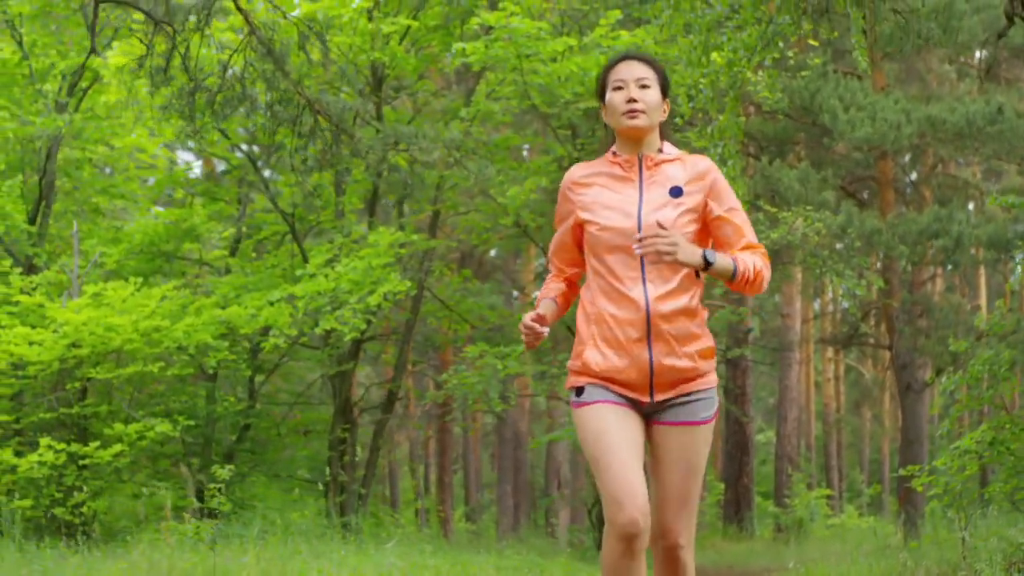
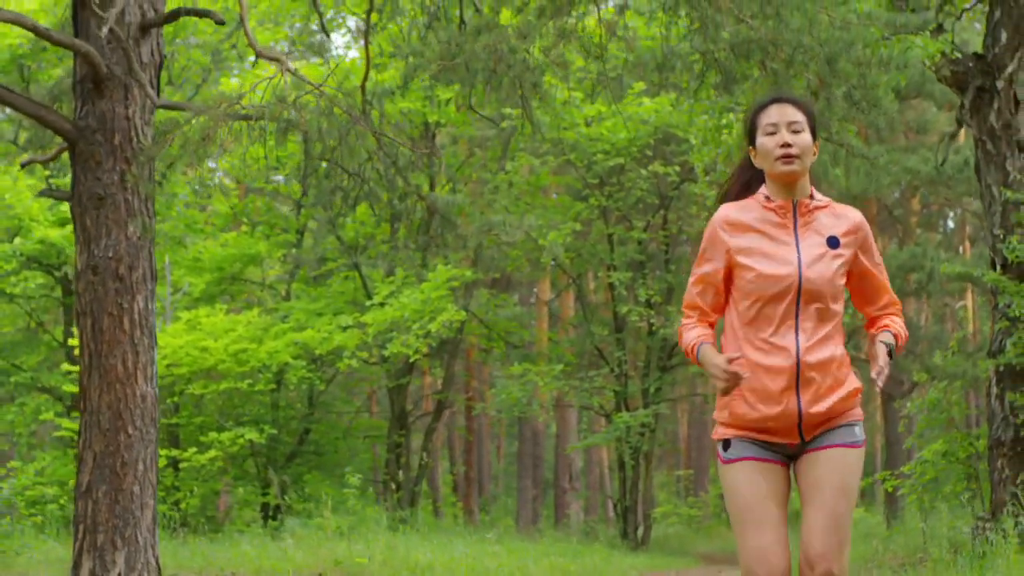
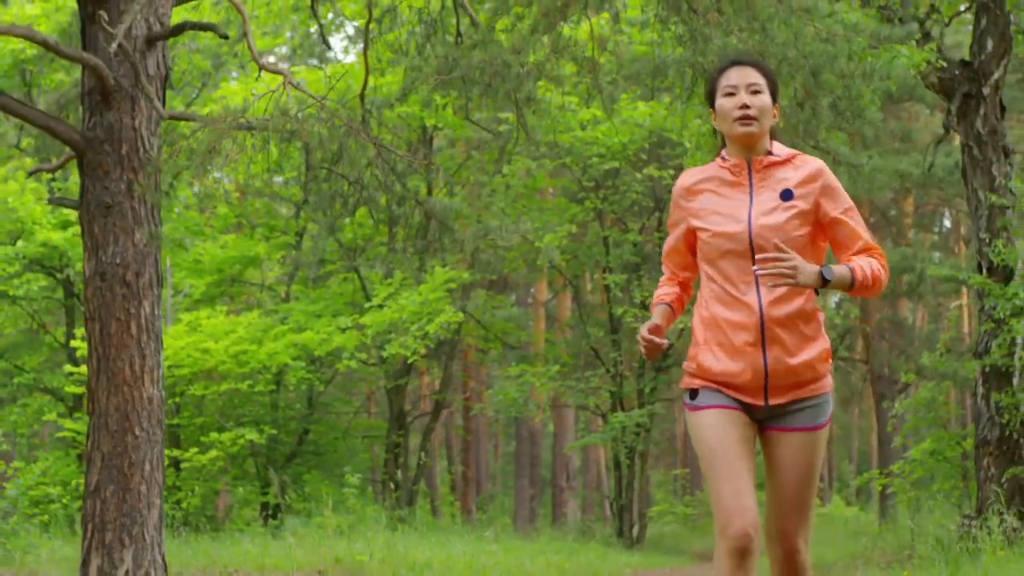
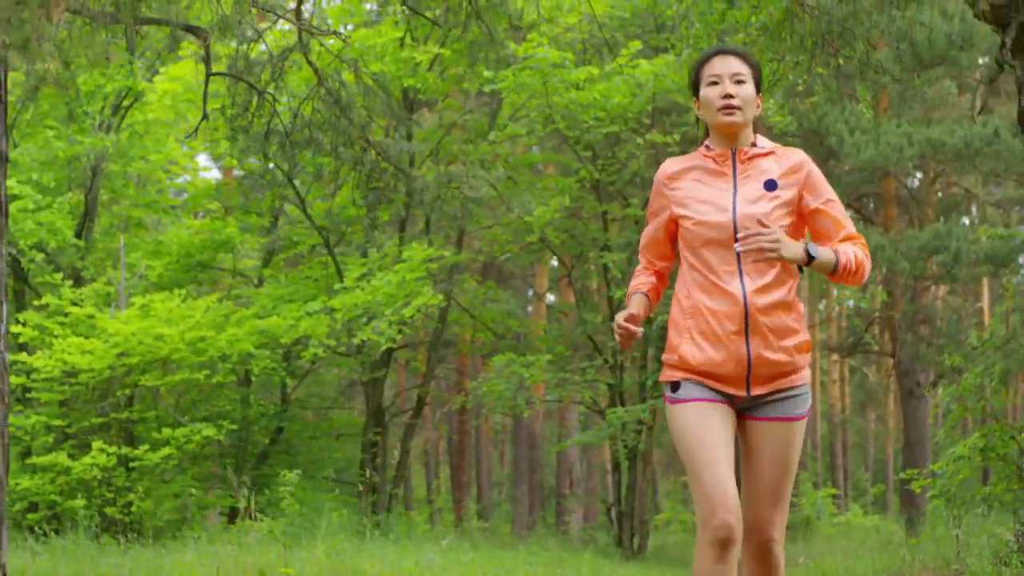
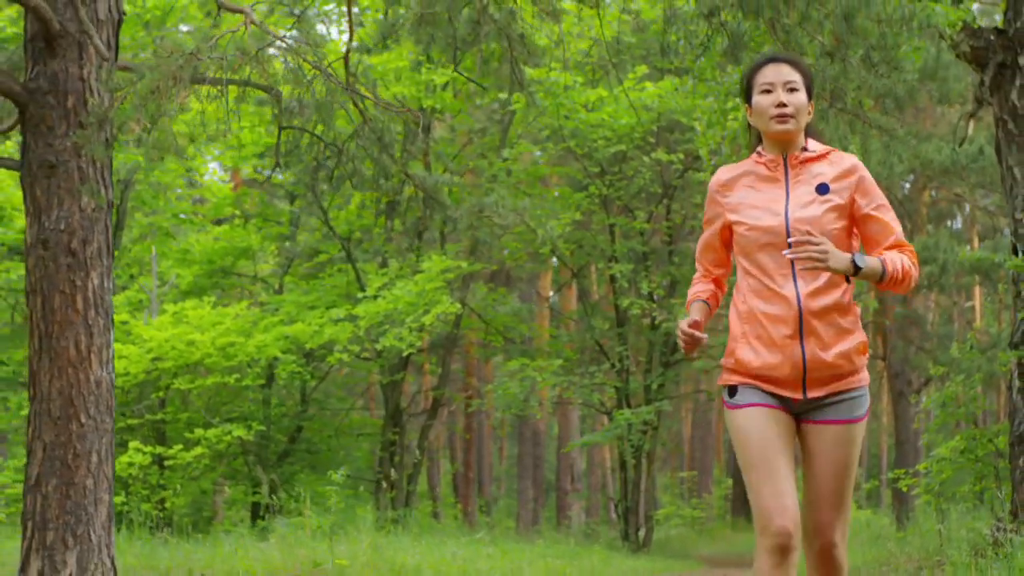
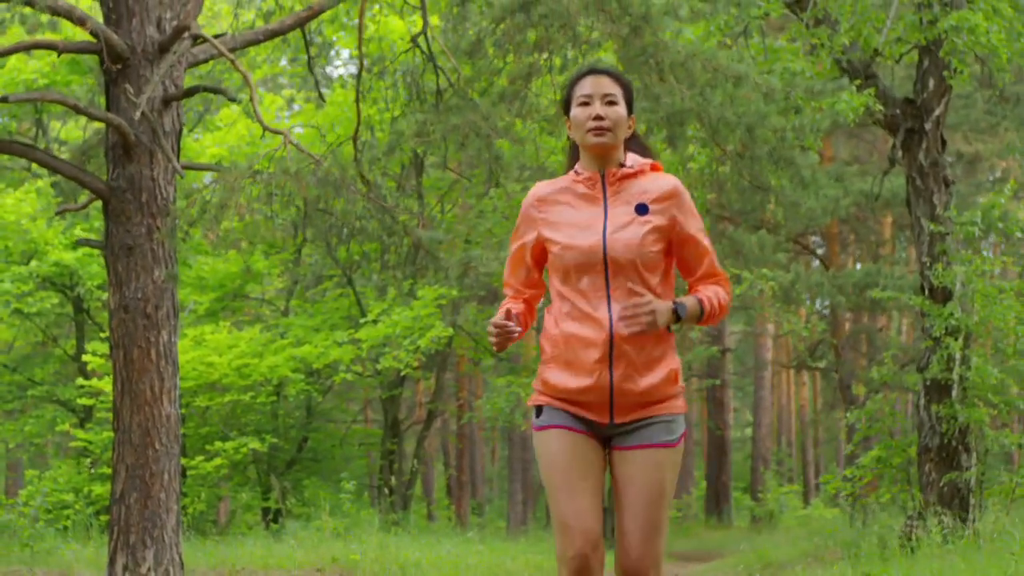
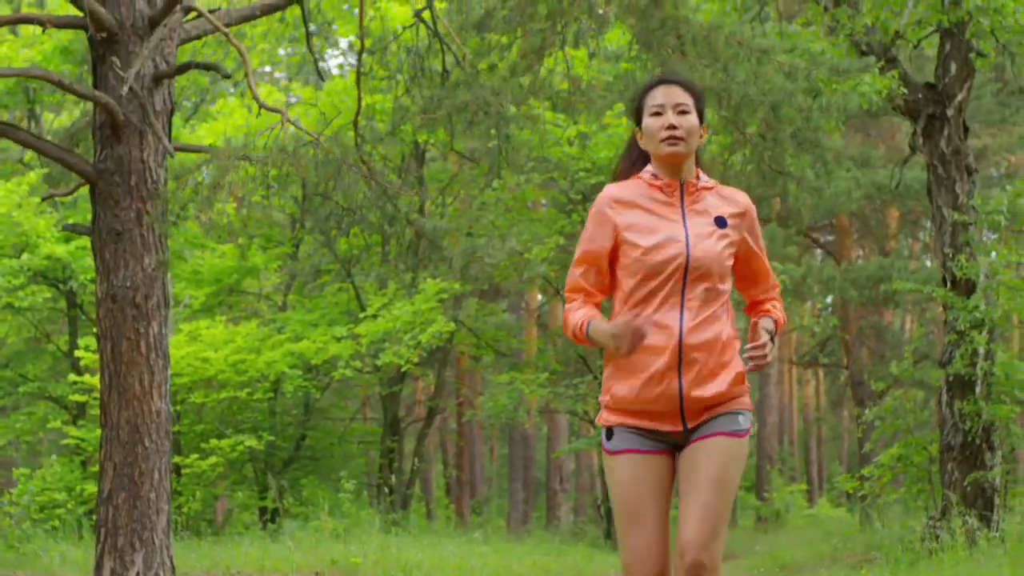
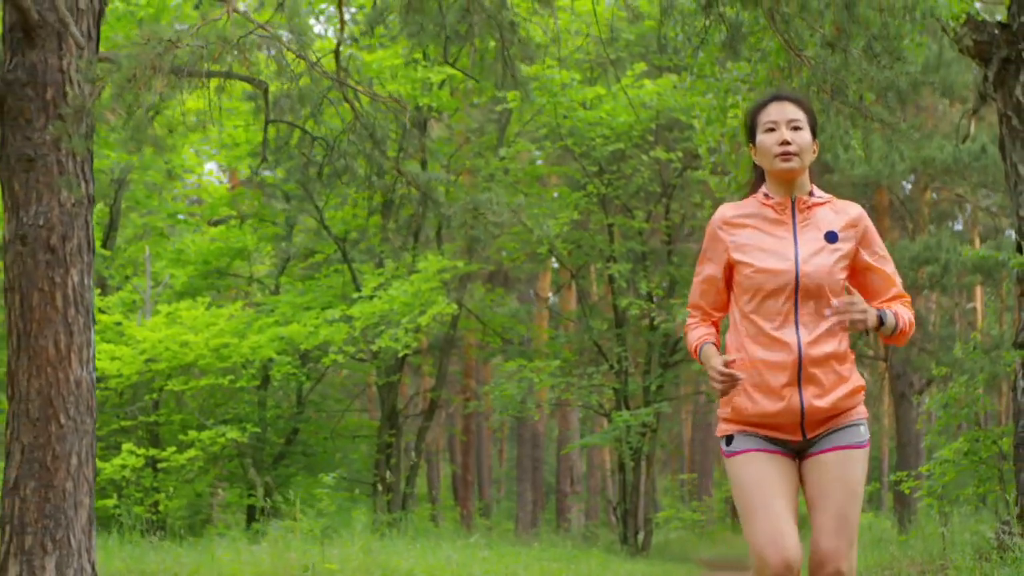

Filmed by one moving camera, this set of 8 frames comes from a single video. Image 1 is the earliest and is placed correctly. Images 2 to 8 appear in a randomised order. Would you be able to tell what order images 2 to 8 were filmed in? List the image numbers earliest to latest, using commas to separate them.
4, 8, 5, 2, 3, 7, 6
